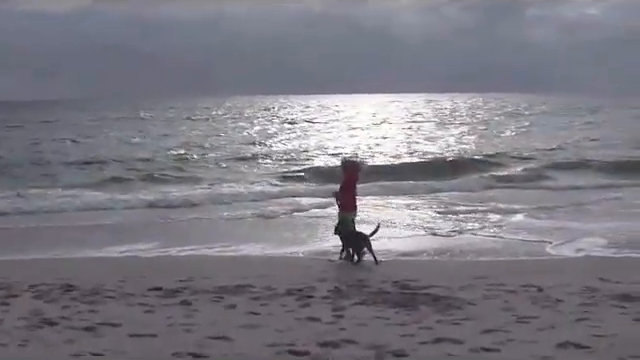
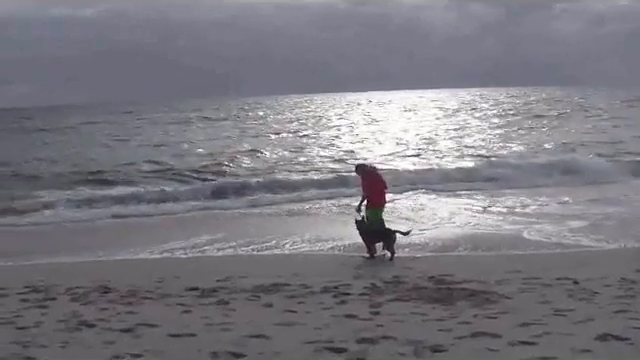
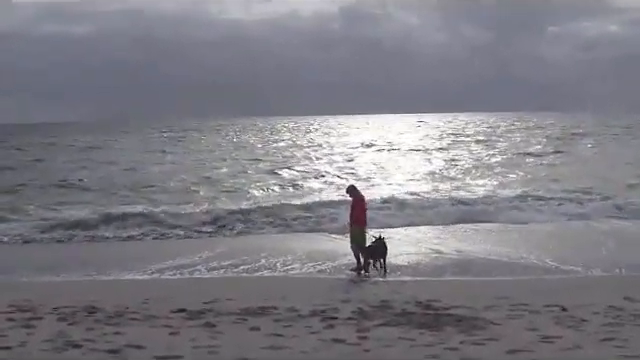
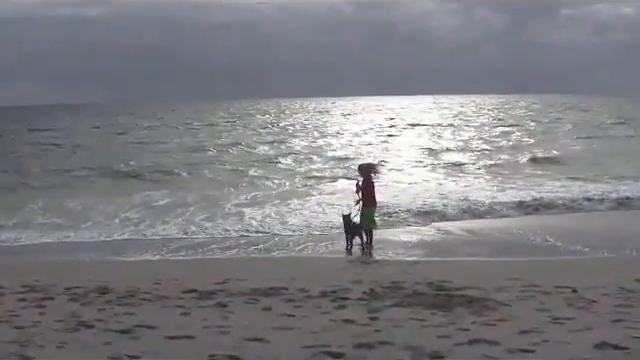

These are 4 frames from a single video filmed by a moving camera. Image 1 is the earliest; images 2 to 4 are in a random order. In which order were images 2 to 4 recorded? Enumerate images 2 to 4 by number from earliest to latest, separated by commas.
2, 3, 4
